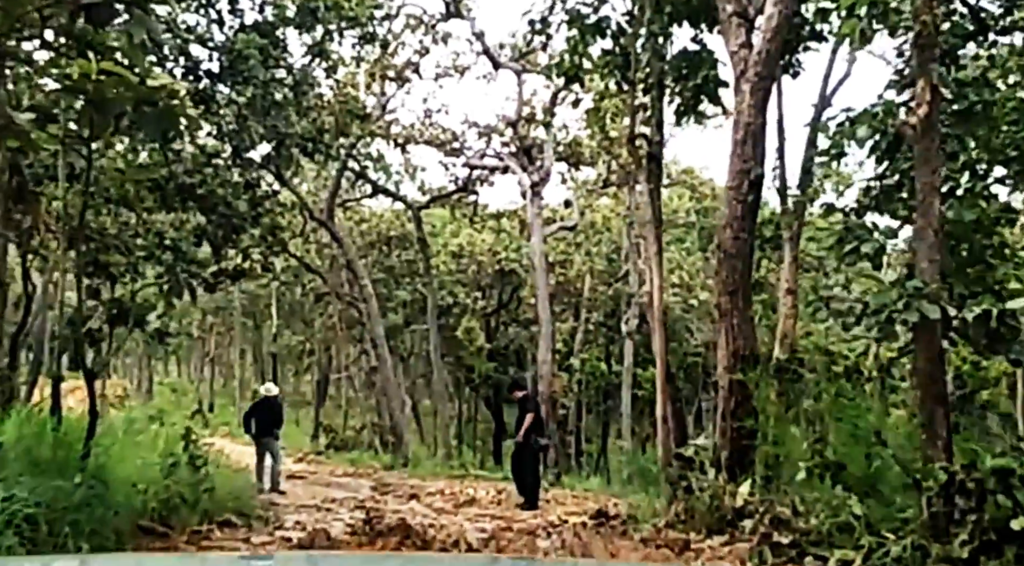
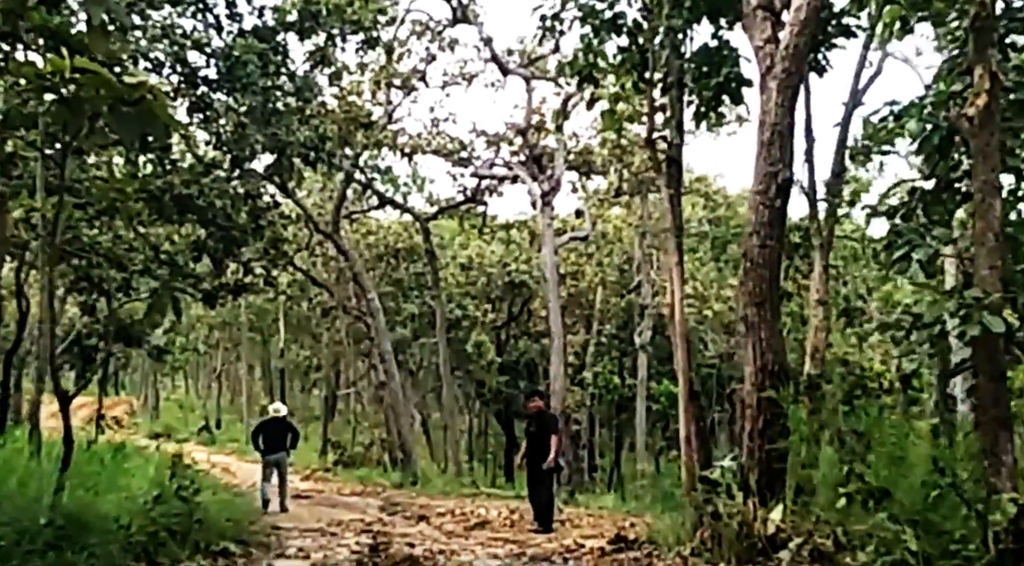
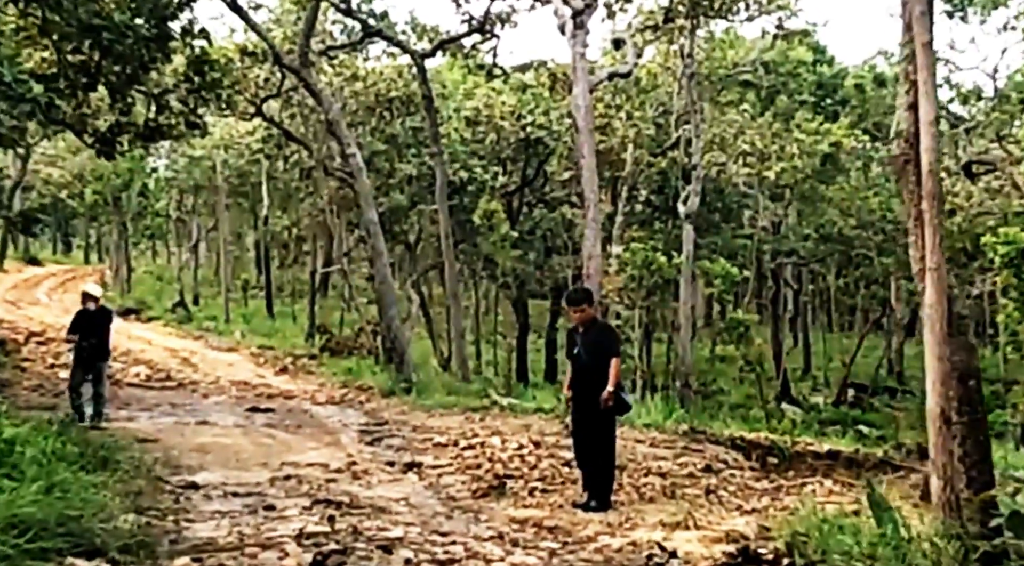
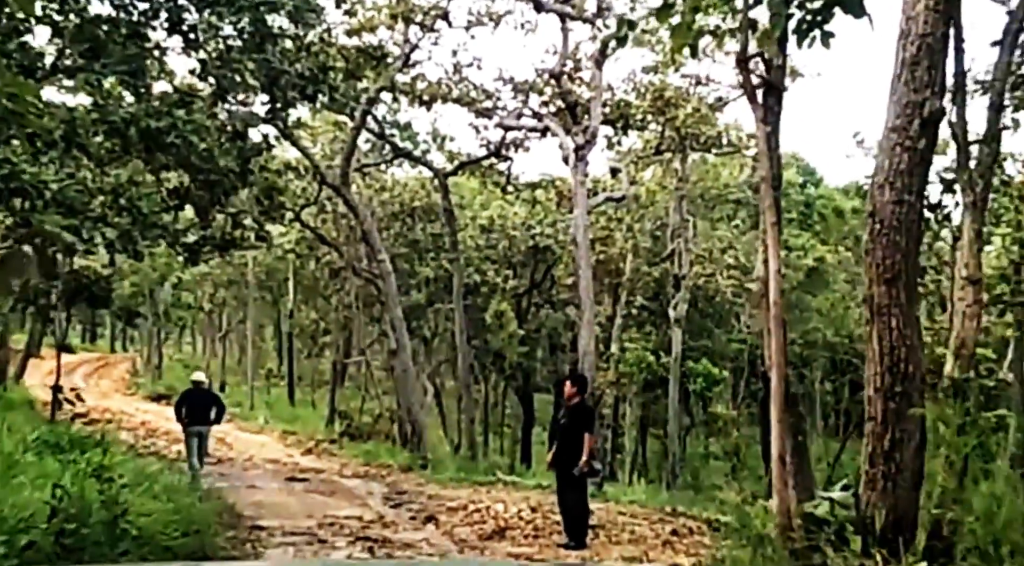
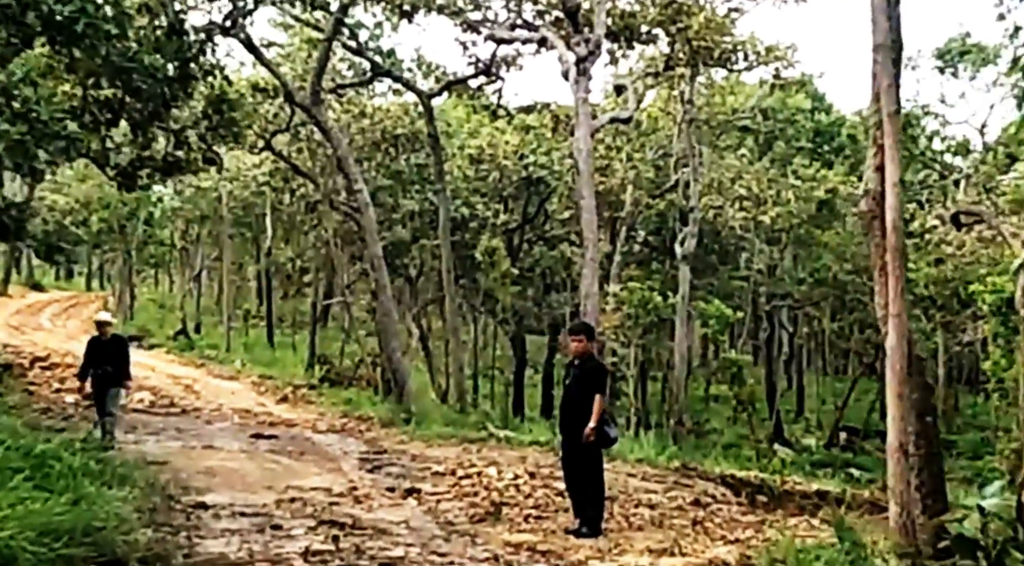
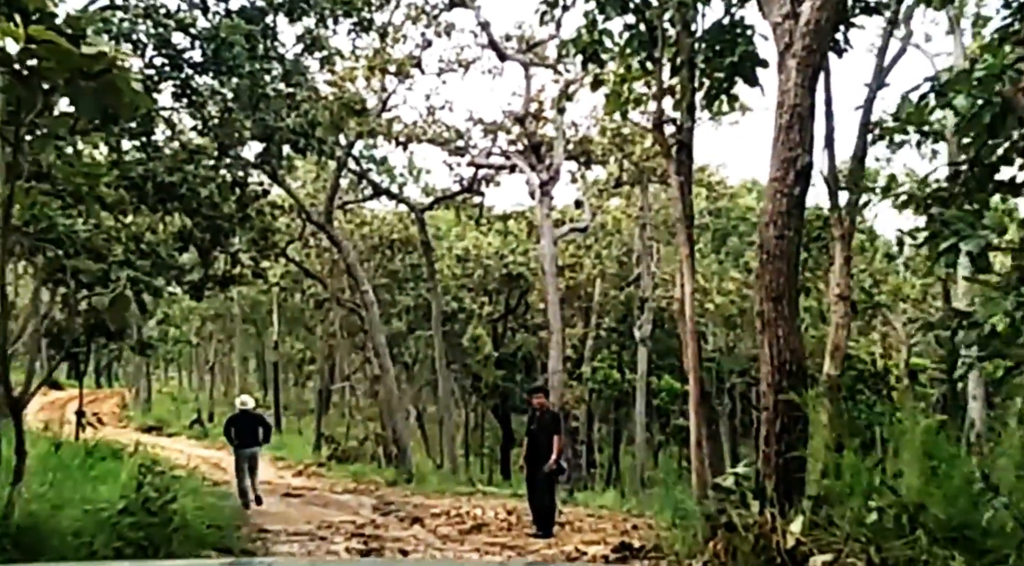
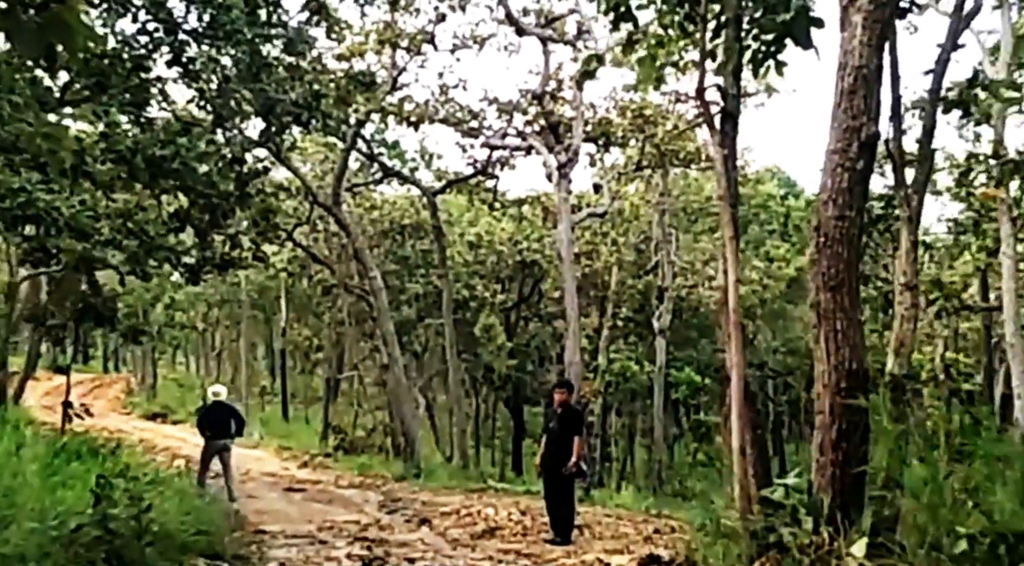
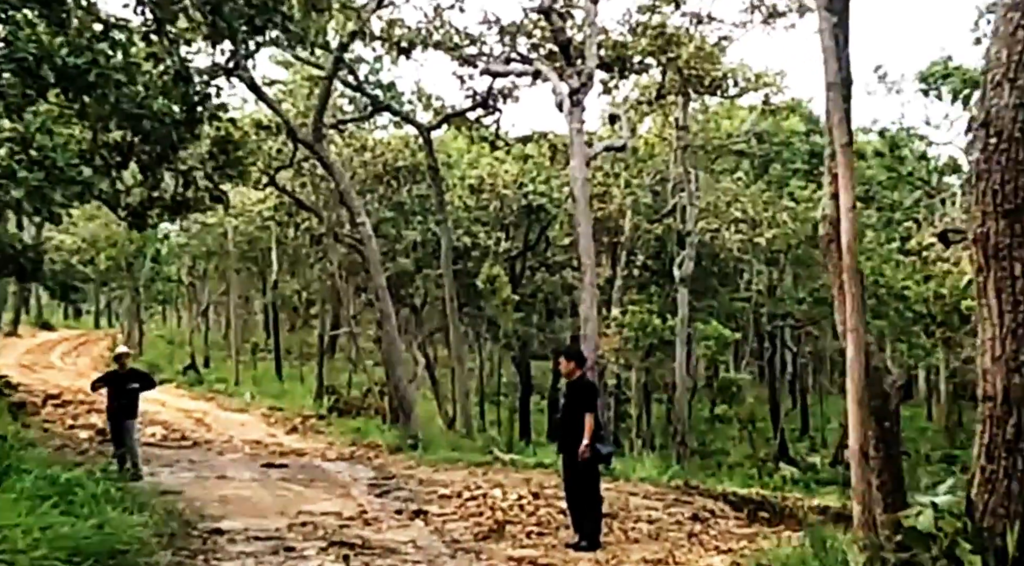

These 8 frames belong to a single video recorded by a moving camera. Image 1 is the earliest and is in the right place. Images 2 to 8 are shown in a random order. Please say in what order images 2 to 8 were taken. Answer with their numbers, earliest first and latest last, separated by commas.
2, 6, 7, 4, 8, 5, 3
